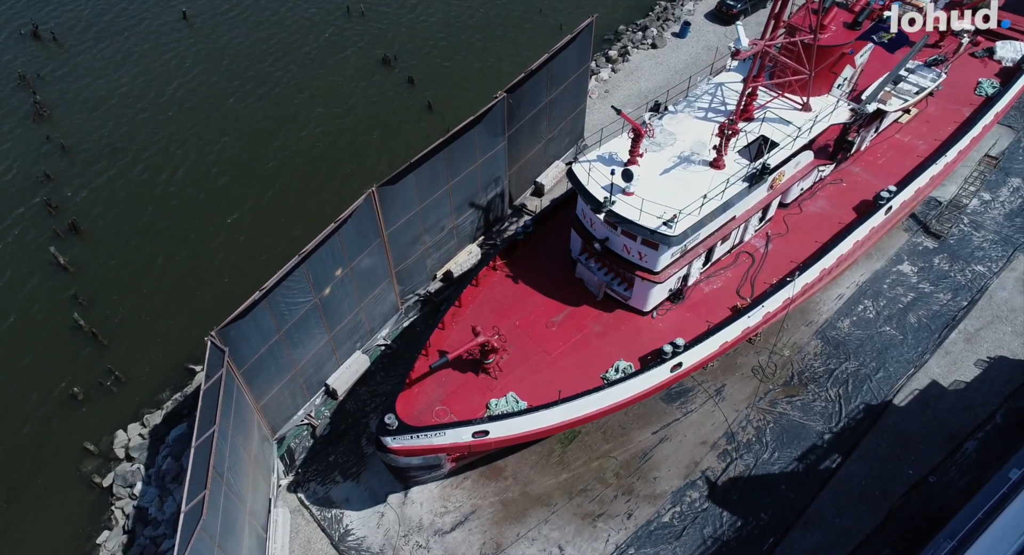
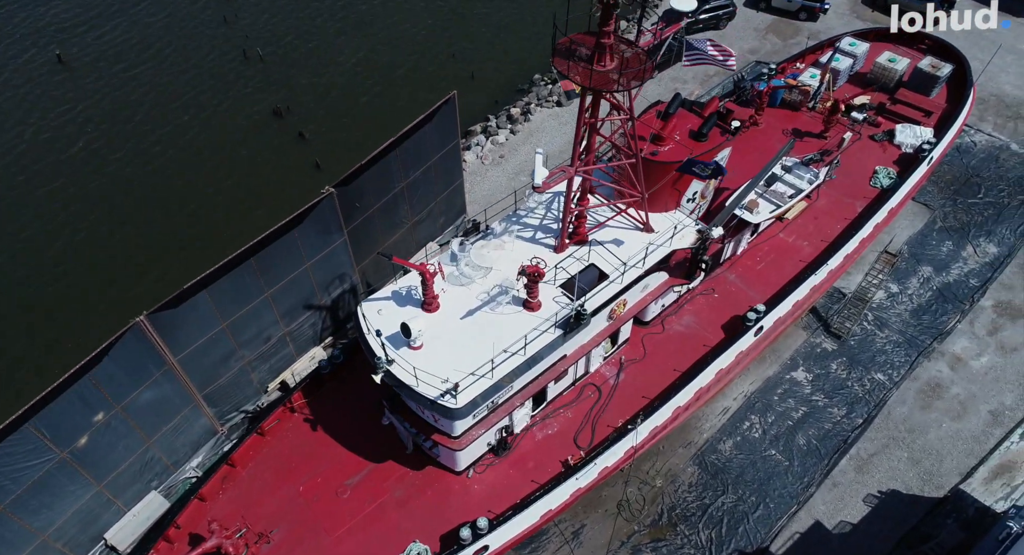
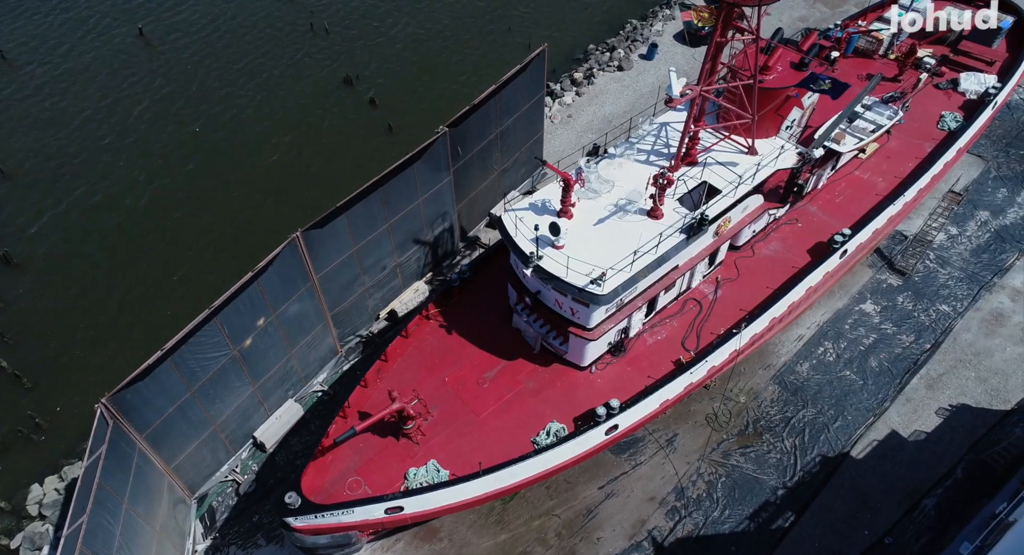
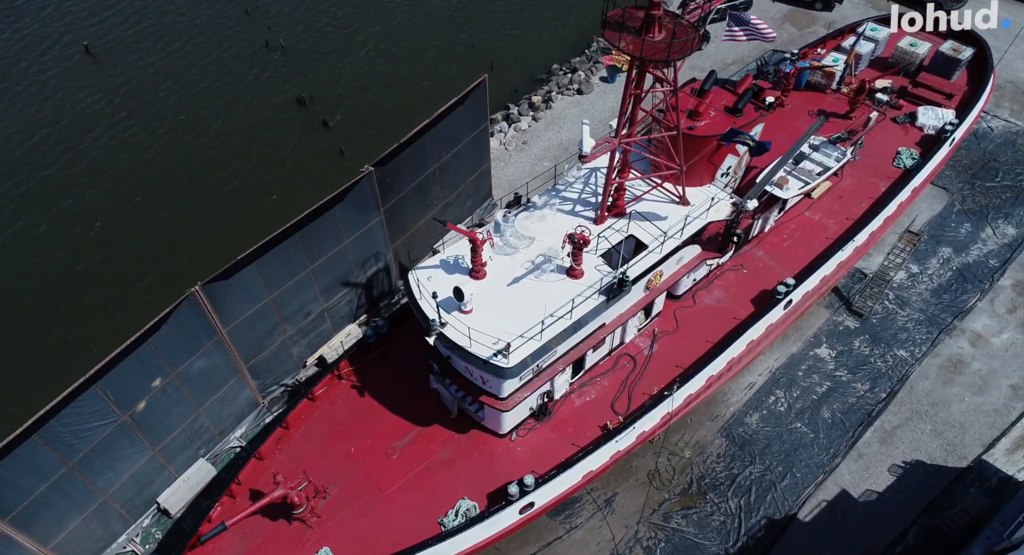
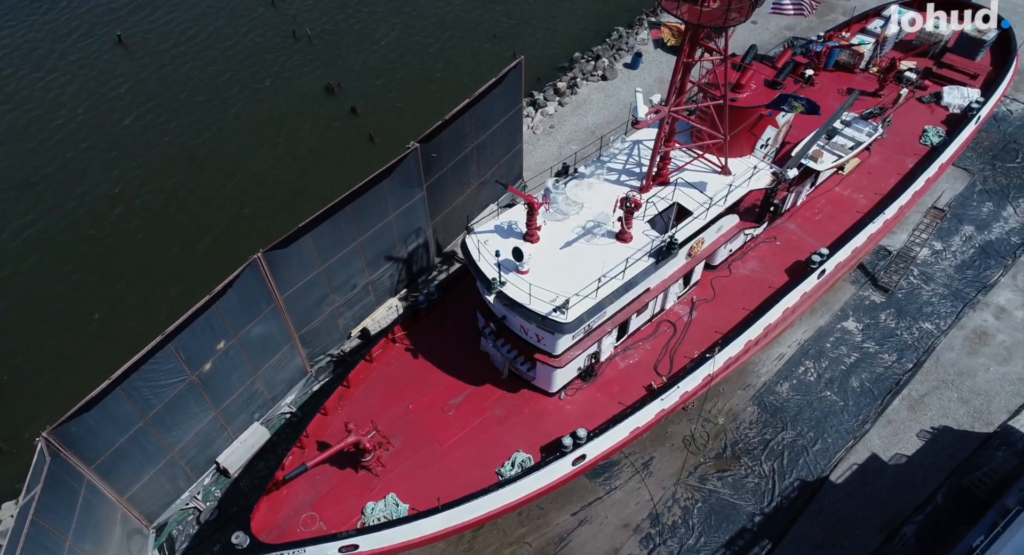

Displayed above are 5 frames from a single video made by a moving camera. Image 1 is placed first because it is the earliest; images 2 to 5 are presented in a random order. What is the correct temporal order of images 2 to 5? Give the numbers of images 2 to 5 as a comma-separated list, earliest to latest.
3, 5, 4, 2
